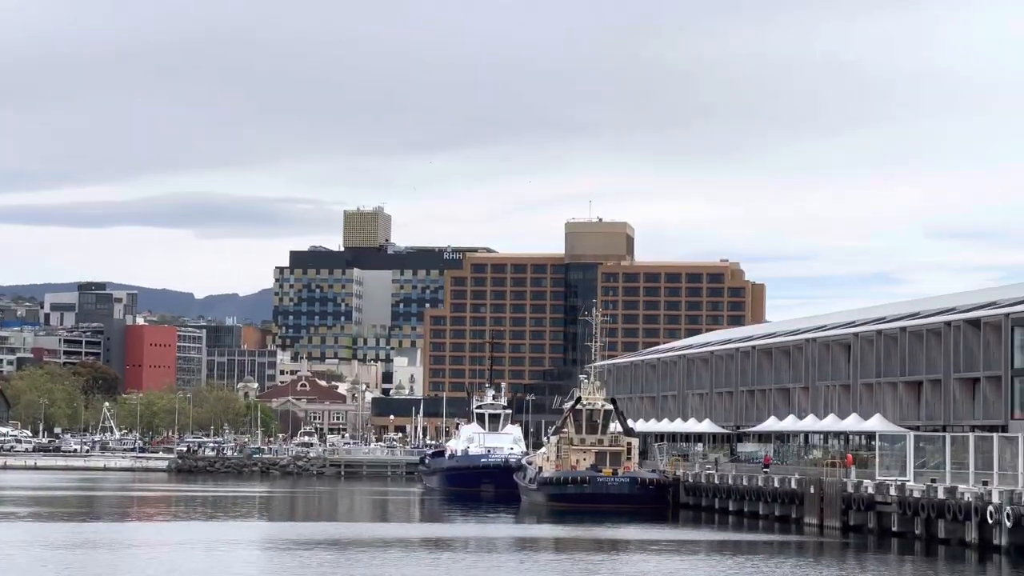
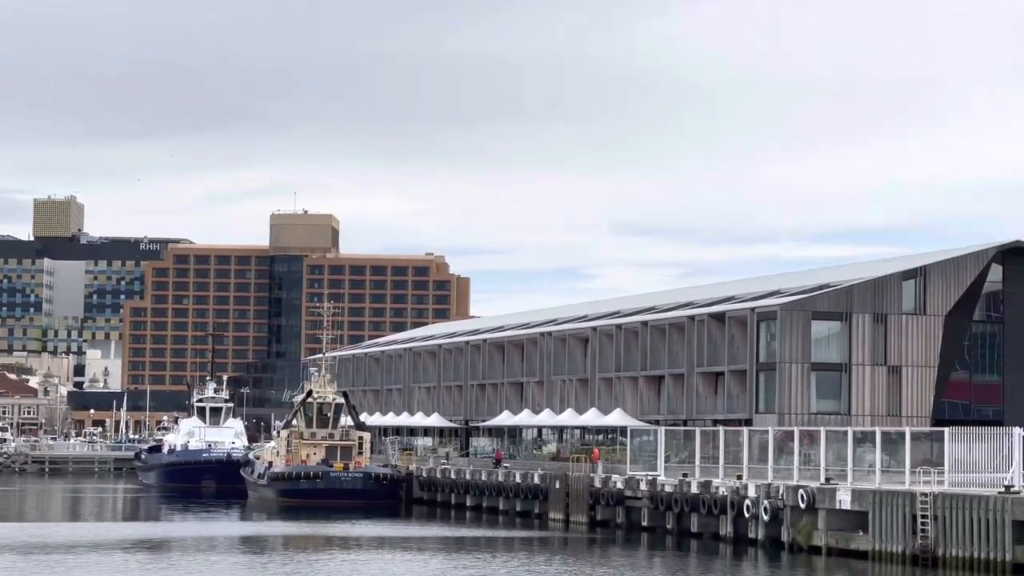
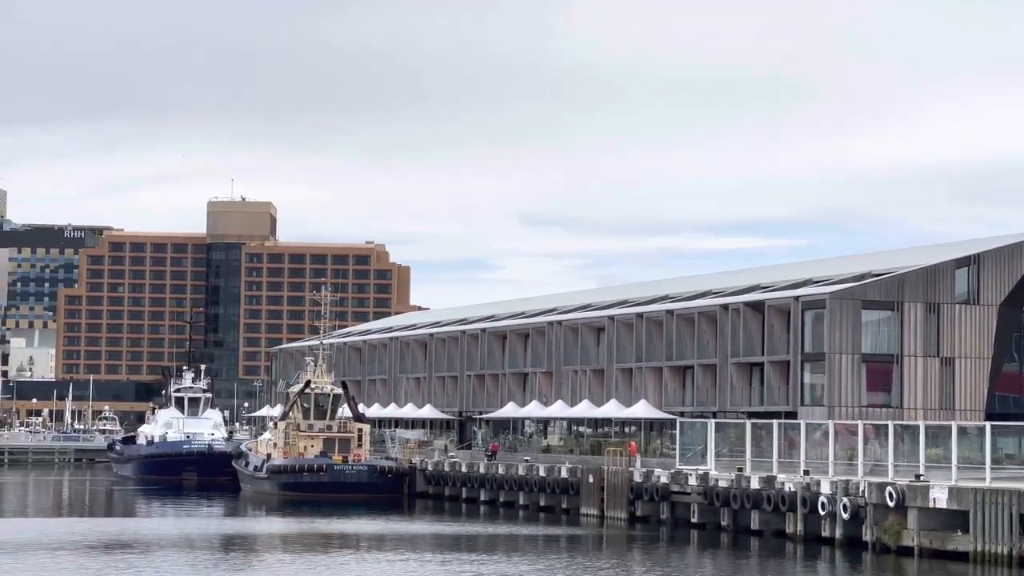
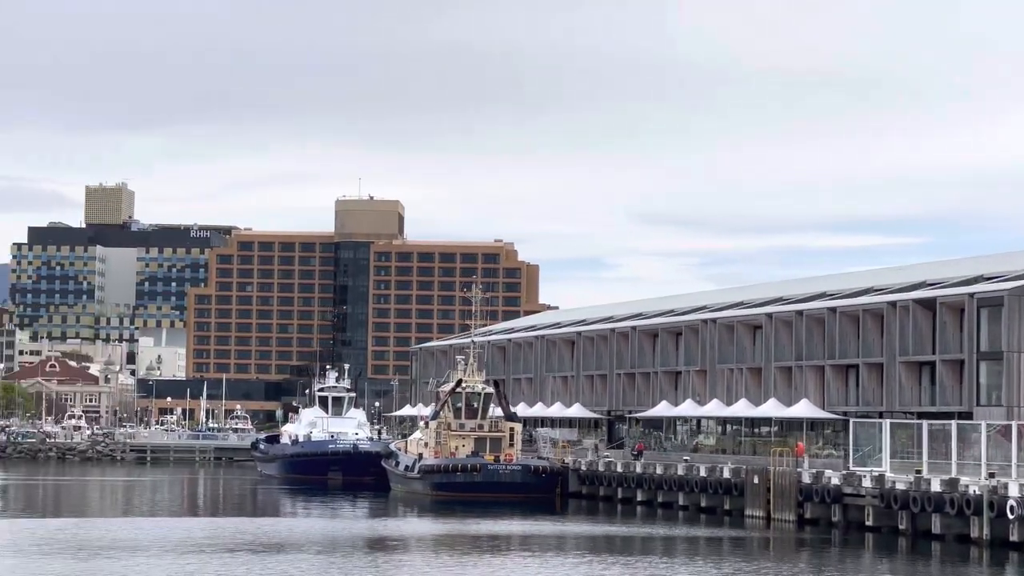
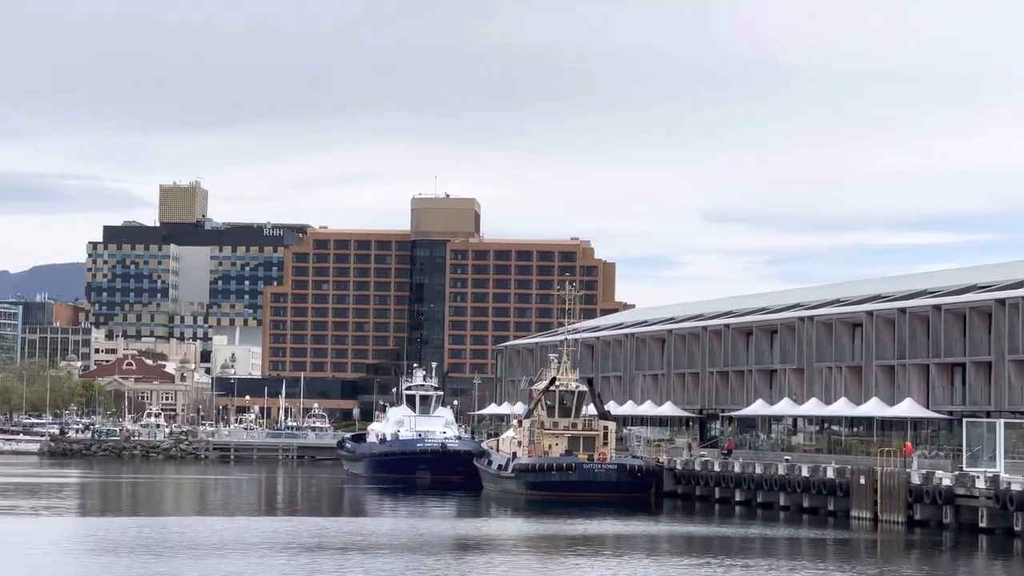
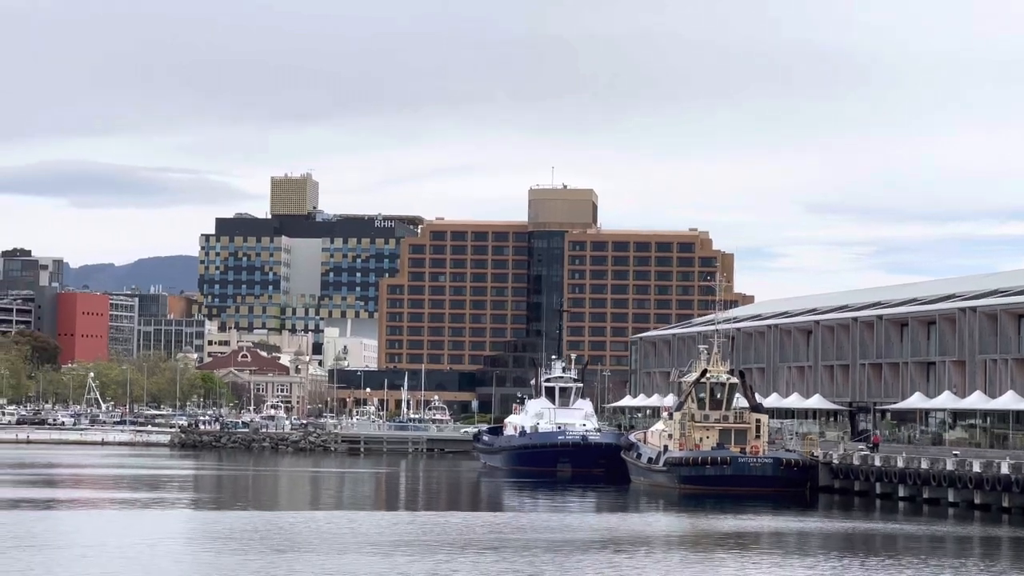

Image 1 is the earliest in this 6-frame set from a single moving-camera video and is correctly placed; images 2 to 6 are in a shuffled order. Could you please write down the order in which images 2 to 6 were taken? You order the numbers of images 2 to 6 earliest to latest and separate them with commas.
2, 3, 4, 5, 6
